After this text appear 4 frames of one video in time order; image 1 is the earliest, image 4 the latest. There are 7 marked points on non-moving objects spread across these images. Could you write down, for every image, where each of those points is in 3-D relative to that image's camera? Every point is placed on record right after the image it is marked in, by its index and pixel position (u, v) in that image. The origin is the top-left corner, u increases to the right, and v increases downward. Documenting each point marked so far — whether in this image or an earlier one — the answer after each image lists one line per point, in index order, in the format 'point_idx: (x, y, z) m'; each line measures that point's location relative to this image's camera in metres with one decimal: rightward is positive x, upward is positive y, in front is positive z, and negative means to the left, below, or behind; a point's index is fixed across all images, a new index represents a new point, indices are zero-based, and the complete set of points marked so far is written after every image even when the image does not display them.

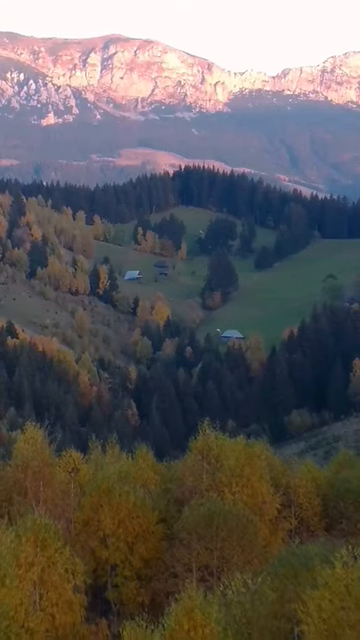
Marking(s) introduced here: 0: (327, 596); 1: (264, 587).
0: (+1.8, -3.6, +14.4) m
1: (+1.1, -3.7, +15.6) m
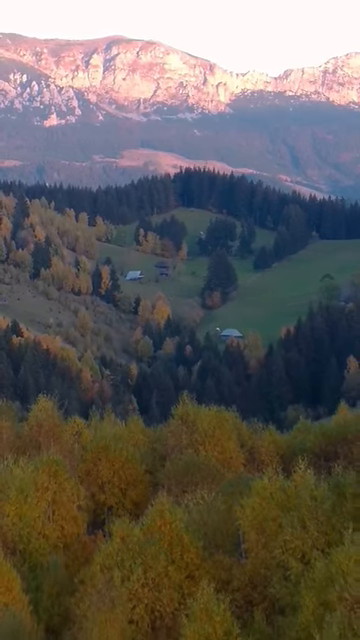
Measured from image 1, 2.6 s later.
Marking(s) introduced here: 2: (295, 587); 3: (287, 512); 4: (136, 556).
0: (+1.3, -3.3, +20.0) m
1: (+0.7, -3.5, +21.2) m
2: (+1.8, -4.3, +17.9) m
3: (+1.8, -3.3, +19.5) m
4: (-0.8, -4.0, +19.1) m
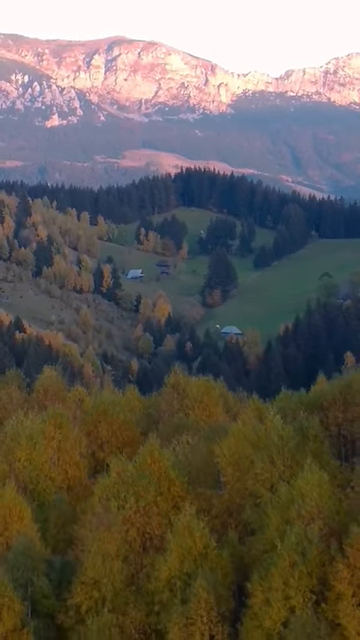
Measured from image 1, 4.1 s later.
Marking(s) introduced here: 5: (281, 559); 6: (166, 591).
0: (+1.1, -2.7, +23.3) m
1: (+0.4, -2.8, +24.5) m
2: (+1.6, -3.6, +21.2) m
3: (+1.6, -2.7, +22.7) m
4: (-1.0, -3.4, +22.3) m
5: (+1.8, -4.1, +19.3) m
6: (-0.3, -4.9, +20.1) m
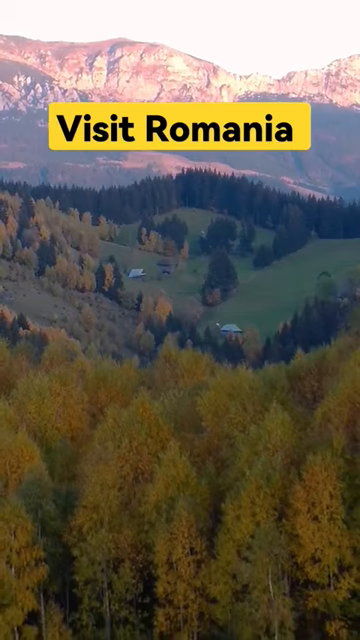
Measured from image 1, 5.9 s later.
0: (+0.8, -1.9, +27.2) m
1: (+0.1, -2.1, +28.4) m
2: (+1.3, -2.9, +25.1) m
3: (+1.3, -2.0, +26.6) m
4: (-1.3, -2.6, +26.2) m
5: (+1.4, -3.4, +23.2) m
6: (-0.6, -4.1, +24.0) m
